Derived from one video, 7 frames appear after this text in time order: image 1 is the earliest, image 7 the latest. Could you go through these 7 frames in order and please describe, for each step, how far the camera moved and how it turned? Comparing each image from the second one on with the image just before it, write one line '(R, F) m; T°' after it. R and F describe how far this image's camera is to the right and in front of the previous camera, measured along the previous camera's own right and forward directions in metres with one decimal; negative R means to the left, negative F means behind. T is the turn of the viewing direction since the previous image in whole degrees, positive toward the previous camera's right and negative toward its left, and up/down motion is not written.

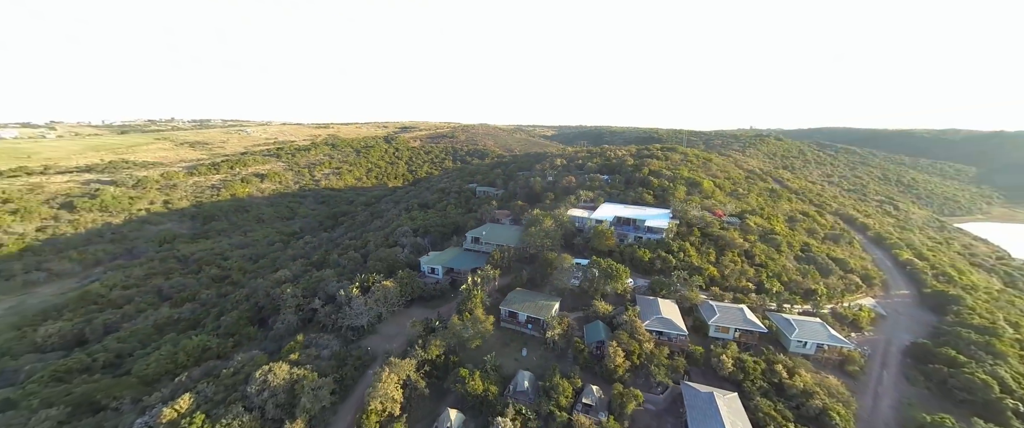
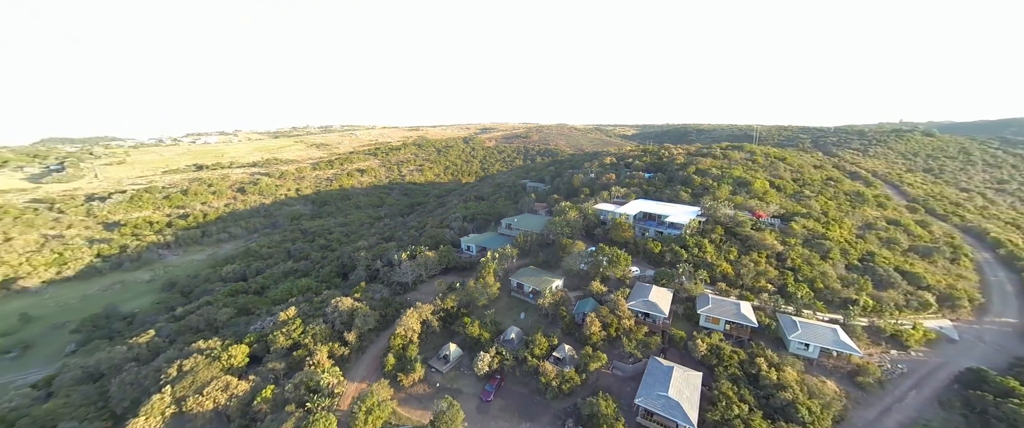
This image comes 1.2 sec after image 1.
(+6.0, -4.4) m; -14°
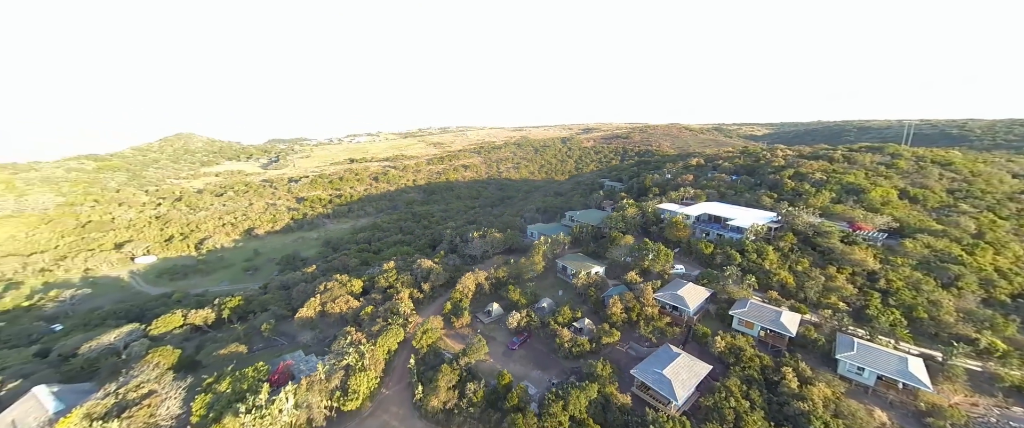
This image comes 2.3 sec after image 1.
(+5.6, -4.3) m; -18°
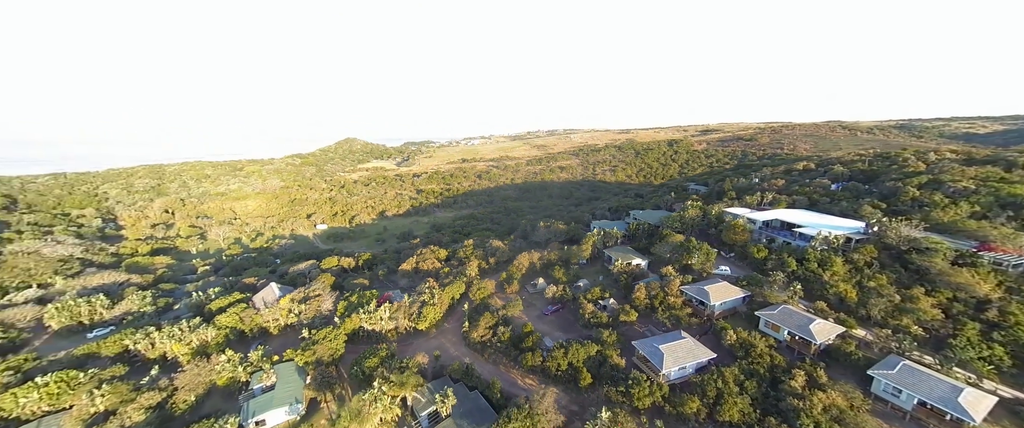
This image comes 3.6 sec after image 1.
(+6.3, -5.4) m; -18°
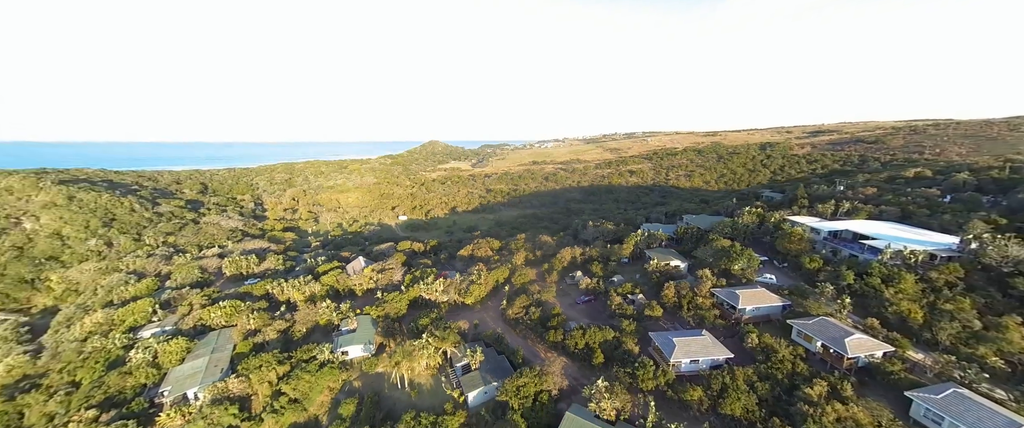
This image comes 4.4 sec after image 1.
(+3.7, -3.6) m; -13°
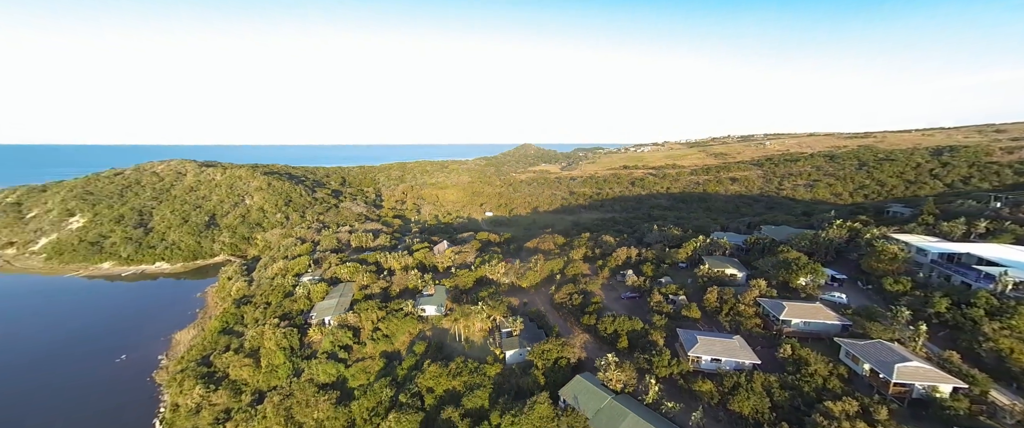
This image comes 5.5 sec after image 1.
(+4.6, -4.4) m; -16°
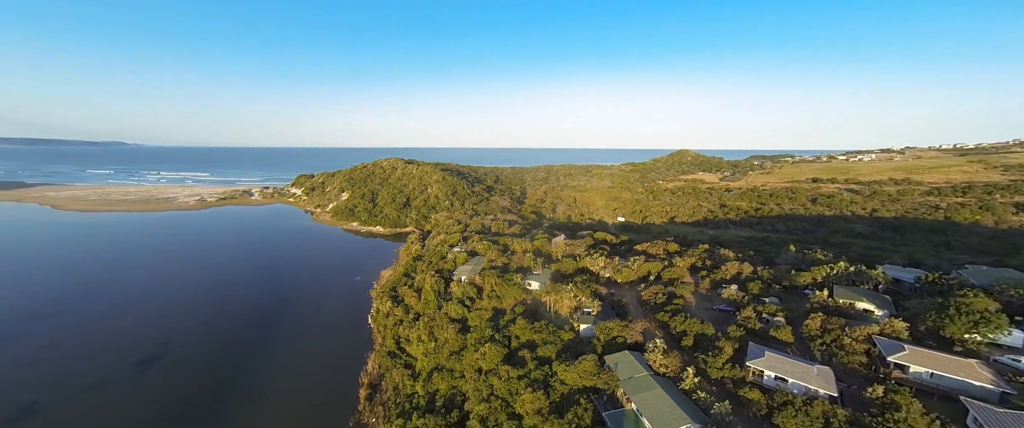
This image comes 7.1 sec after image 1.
(+7.0, -5.5) m; -26°
